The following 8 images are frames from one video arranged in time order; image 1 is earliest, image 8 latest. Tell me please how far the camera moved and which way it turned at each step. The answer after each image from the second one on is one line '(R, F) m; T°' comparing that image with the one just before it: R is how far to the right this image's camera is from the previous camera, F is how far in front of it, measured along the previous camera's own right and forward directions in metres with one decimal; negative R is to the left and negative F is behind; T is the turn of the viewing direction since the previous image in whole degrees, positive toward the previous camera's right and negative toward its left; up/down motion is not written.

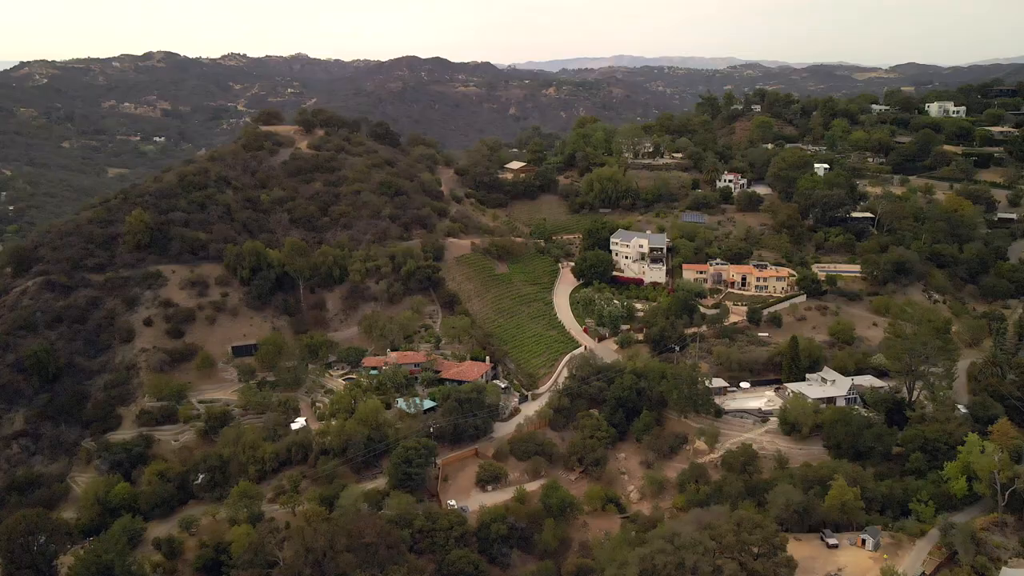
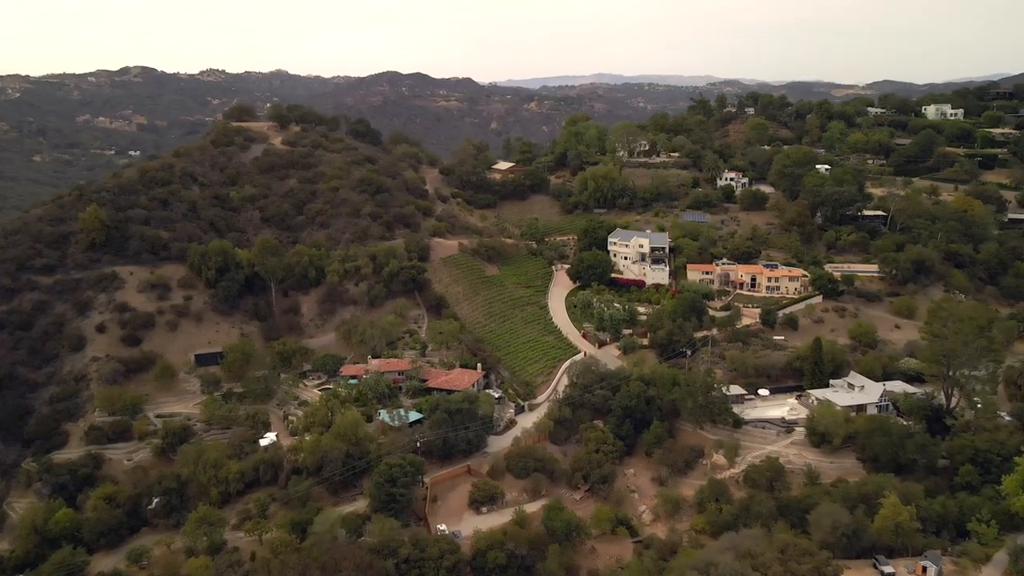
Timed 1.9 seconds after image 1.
(-0.5, +3.6) m; +1°
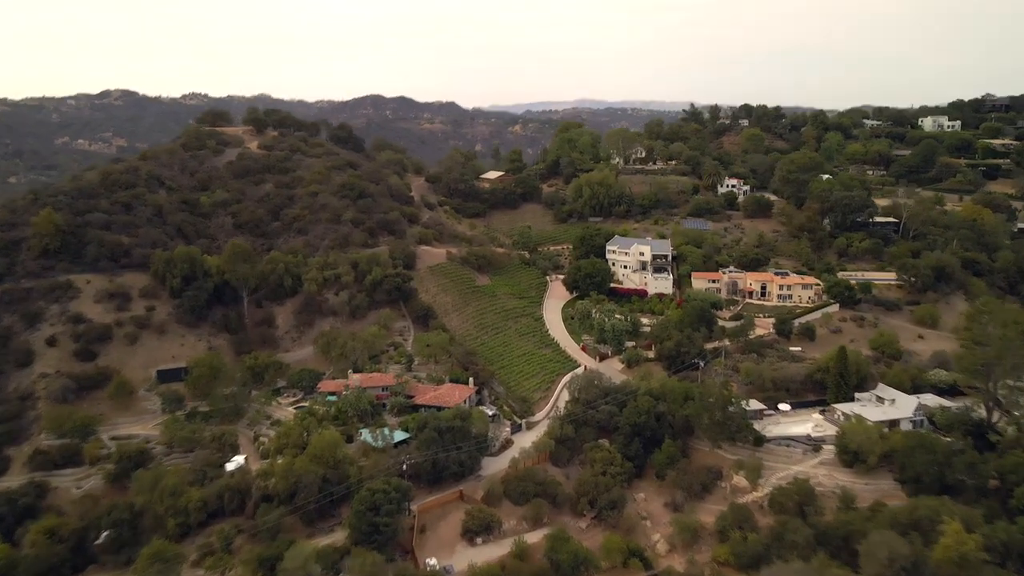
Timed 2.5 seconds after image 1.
(-0.4, +3.1) m; +1°
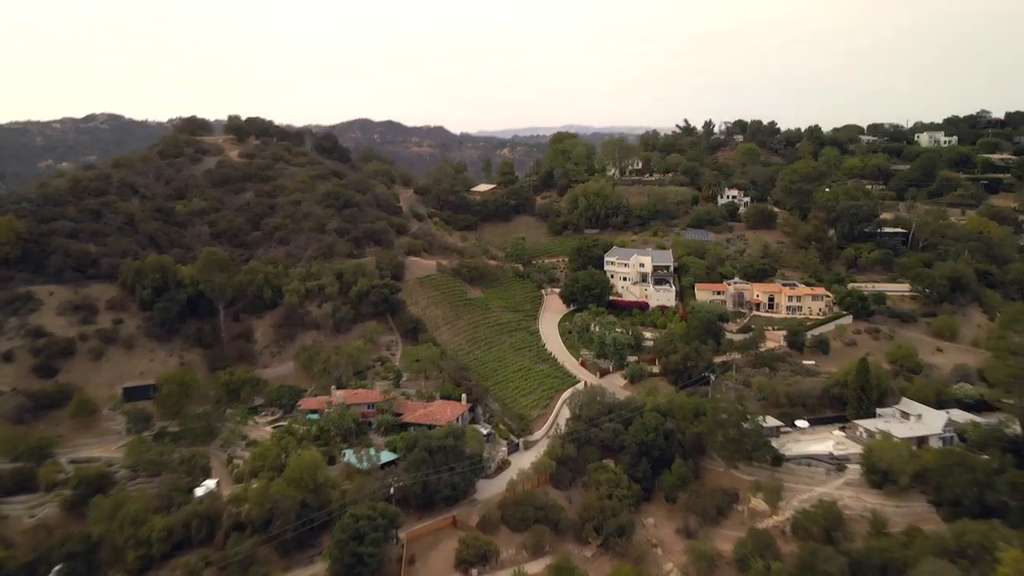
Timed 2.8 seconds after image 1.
(-0.3, +2.2) m; +1°
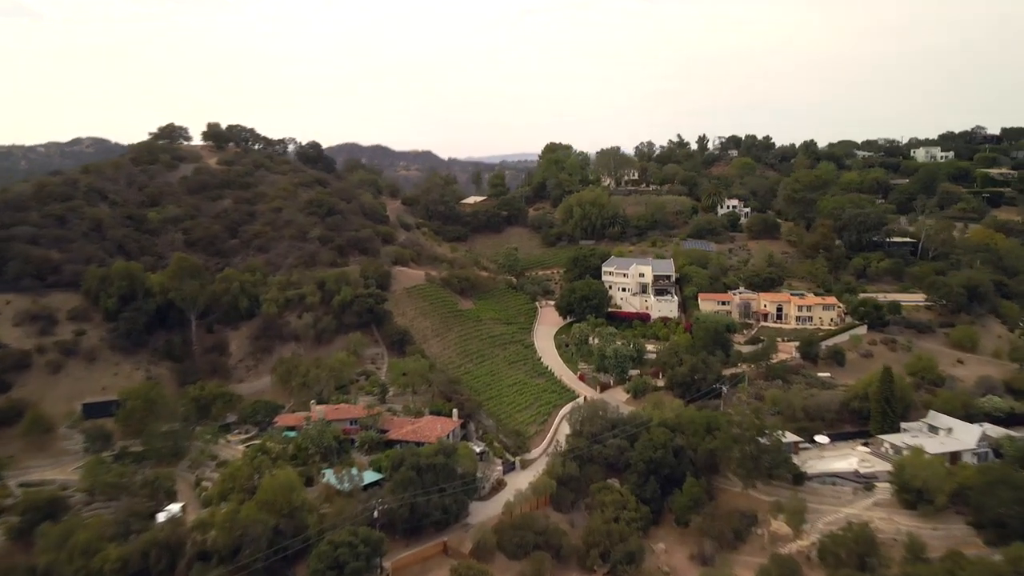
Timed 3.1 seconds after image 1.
(-0.2, +2.2) m; +1°
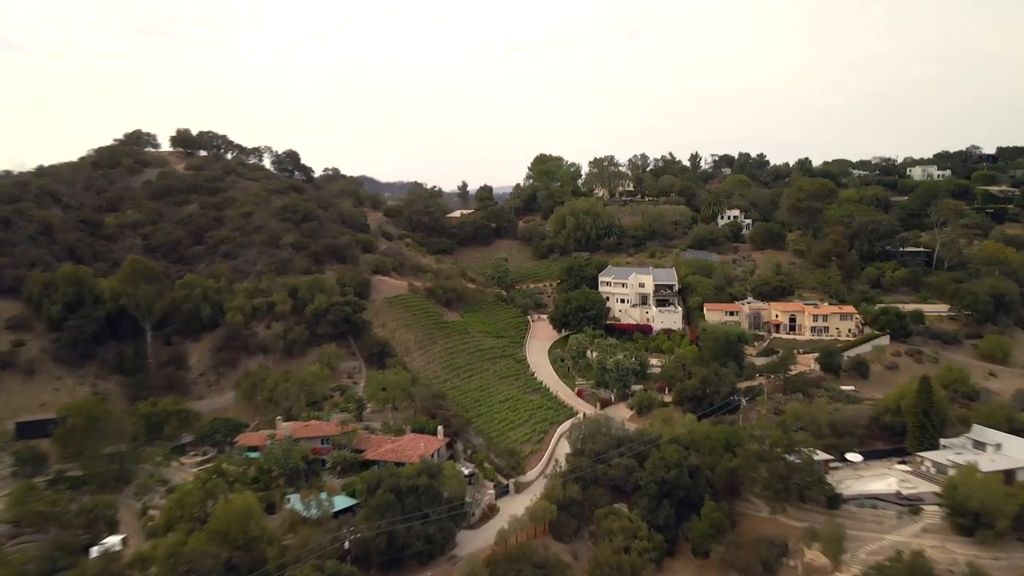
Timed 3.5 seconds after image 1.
(-0.2, +2.9) m; +1°
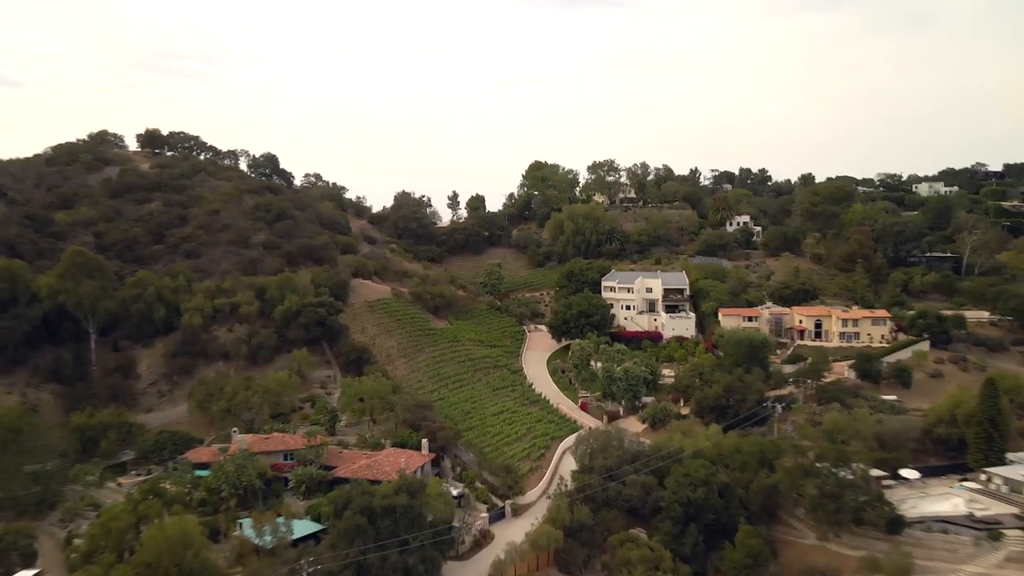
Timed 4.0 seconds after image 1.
(-0.1, +3.4) m; +1°
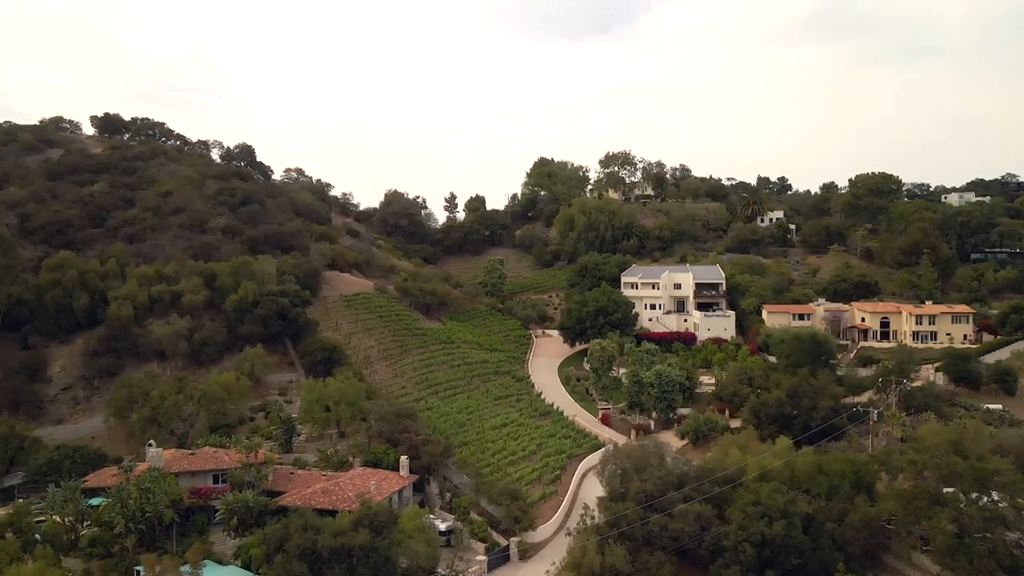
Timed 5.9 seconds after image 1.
(-0.1, +5.0) m; 0°
